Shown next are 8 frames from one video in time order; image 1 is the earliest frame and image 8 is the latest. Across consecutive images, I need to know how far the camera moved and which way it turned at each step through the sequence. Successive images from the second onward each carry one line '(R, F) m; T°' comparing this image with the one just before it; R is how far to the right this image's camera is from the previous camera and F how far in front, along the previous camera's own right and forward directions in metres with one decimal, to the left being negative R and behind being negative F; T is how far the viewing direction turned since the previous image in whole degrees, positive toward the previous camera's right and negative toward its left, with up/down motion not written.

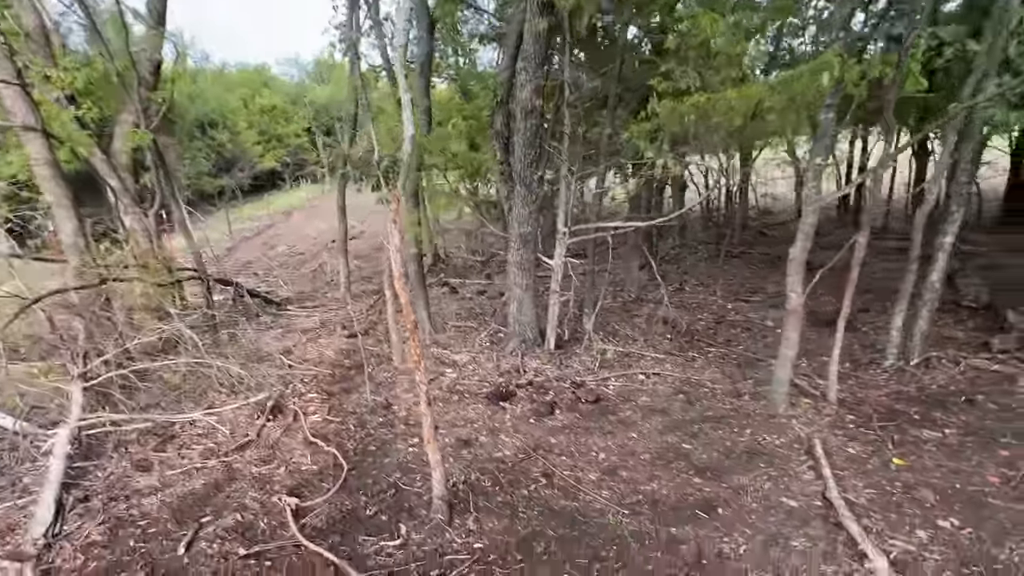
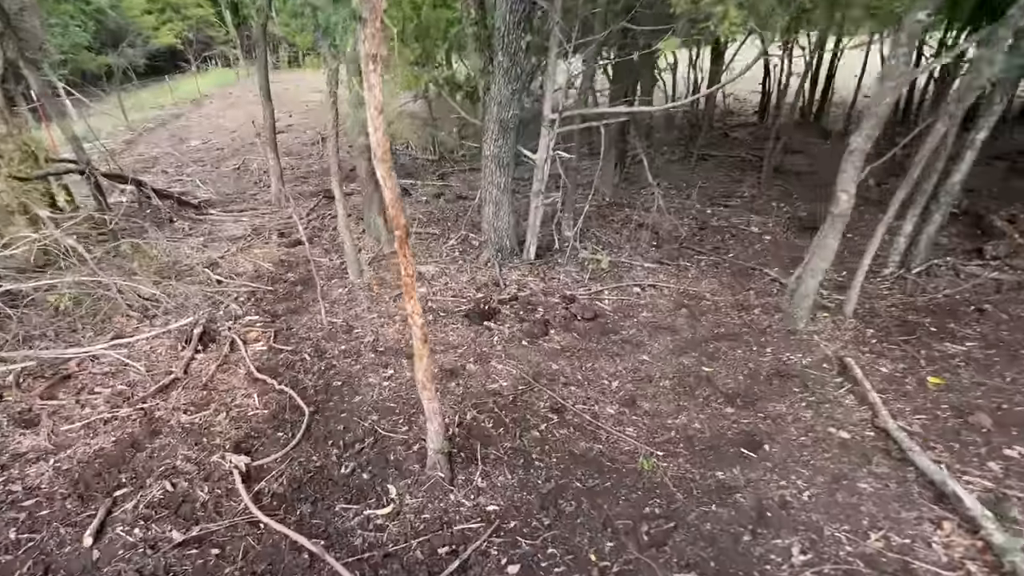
(-0.5, +1.1) m; +7°
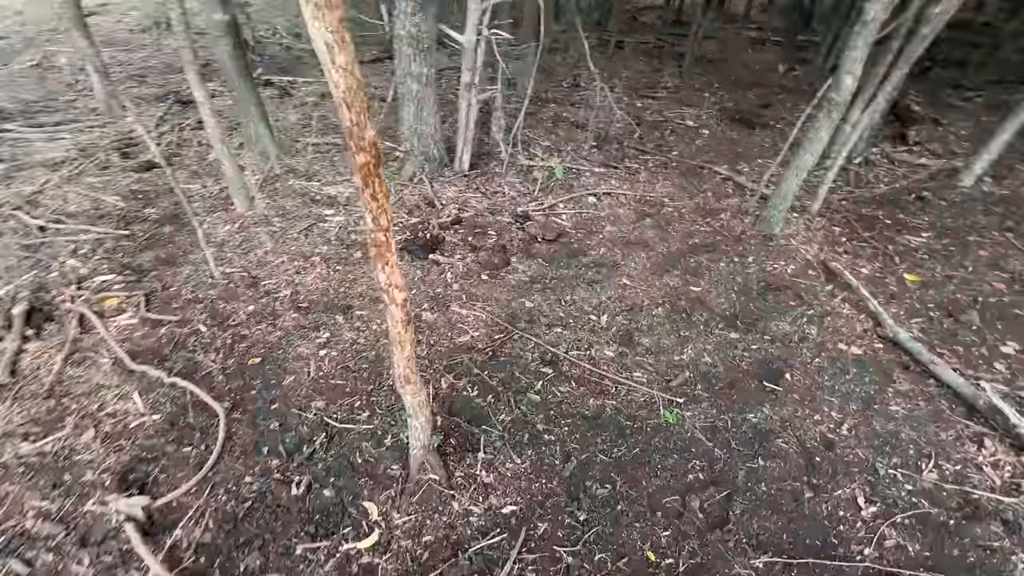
(-0.4, +0.9) m; +11°
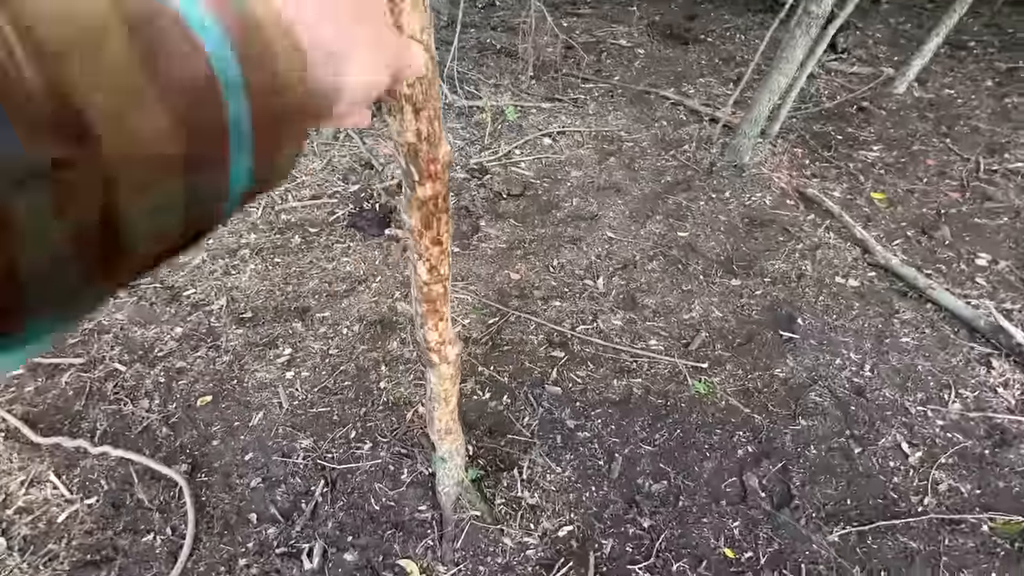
(-0.4, +0.5) m; +9°
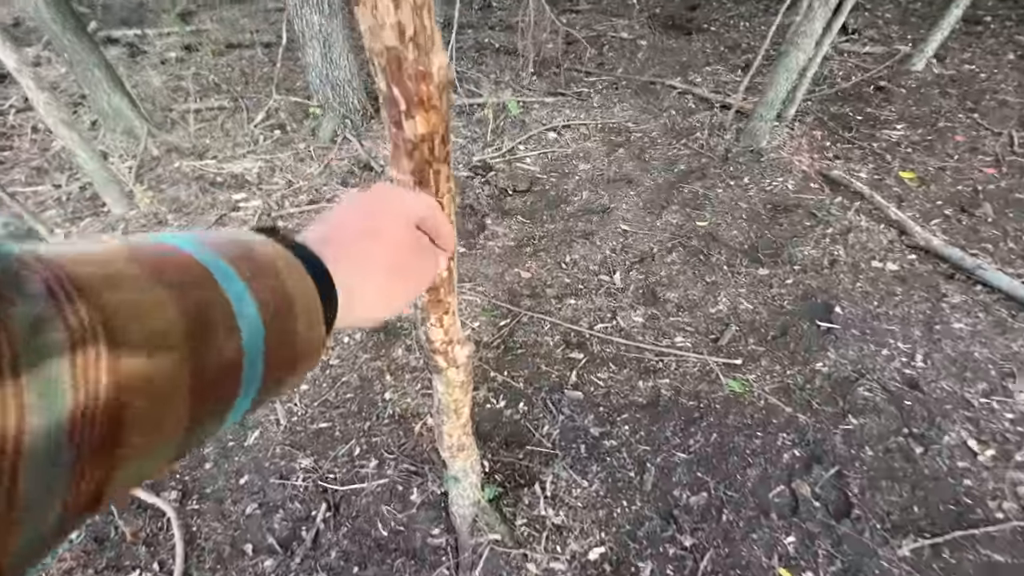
(0.0, +0.2) m; -1°
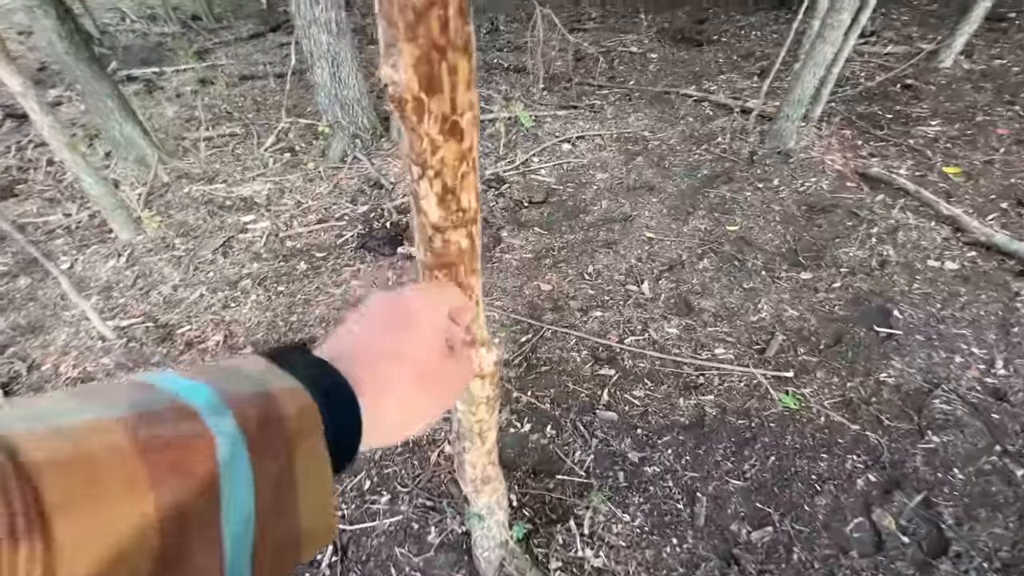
(0.0, +0.2) m; -2°
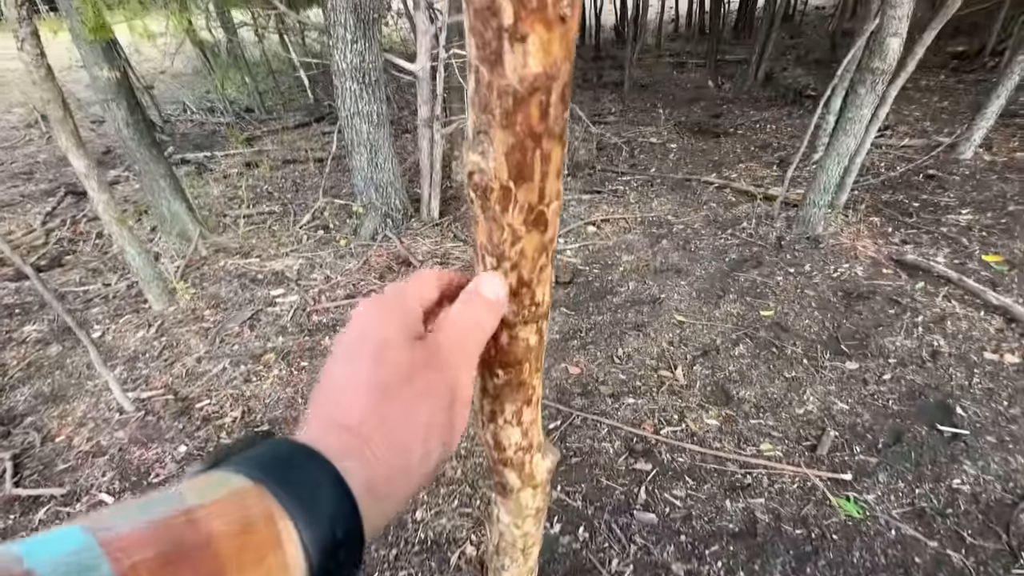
(-0.1, +0.1) m; -2°
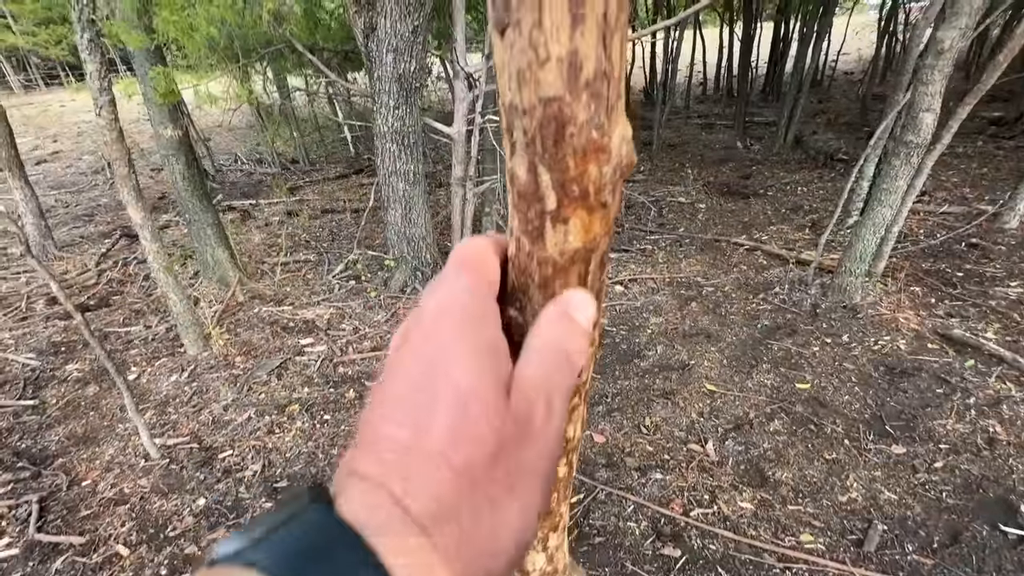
(0.0, 0.0) m; -3°
